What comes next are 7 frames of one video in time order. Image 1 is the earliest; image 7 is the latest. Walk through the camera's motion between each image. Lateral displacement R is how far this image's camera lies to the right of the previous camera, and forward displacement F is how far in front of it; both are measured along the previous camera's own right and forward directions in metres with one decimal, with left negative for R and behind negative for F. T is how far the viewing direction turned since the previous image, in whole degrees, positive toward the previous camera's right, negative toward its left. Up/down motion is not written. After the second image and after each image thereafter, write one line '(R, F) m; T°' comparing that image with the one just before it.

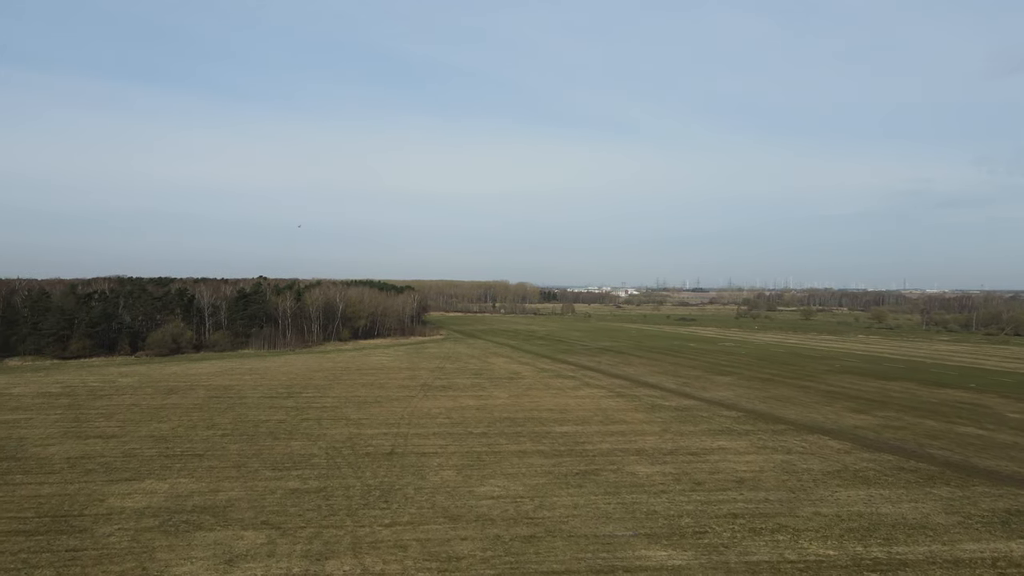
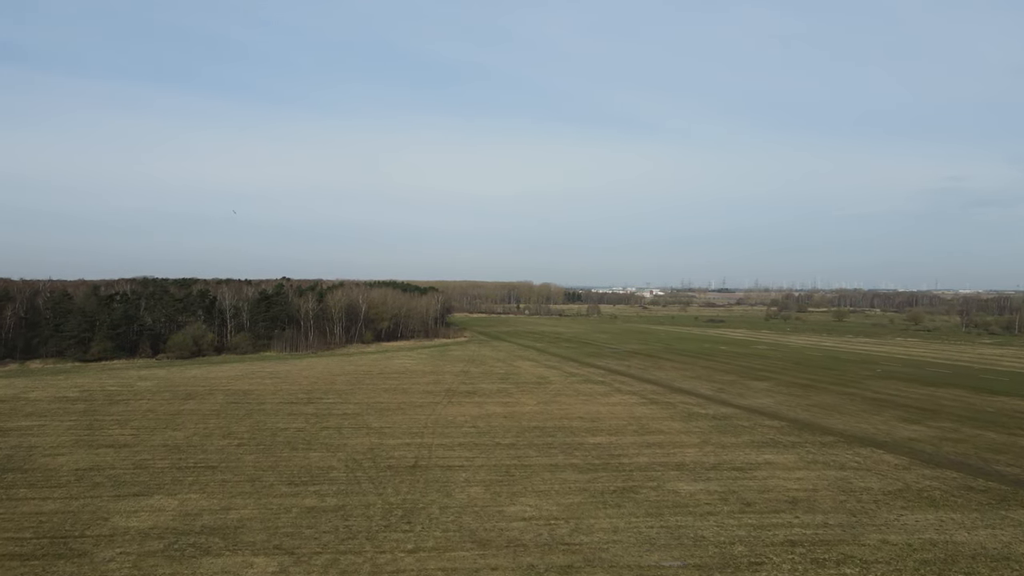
(-0.3, +1.4) m; -3°
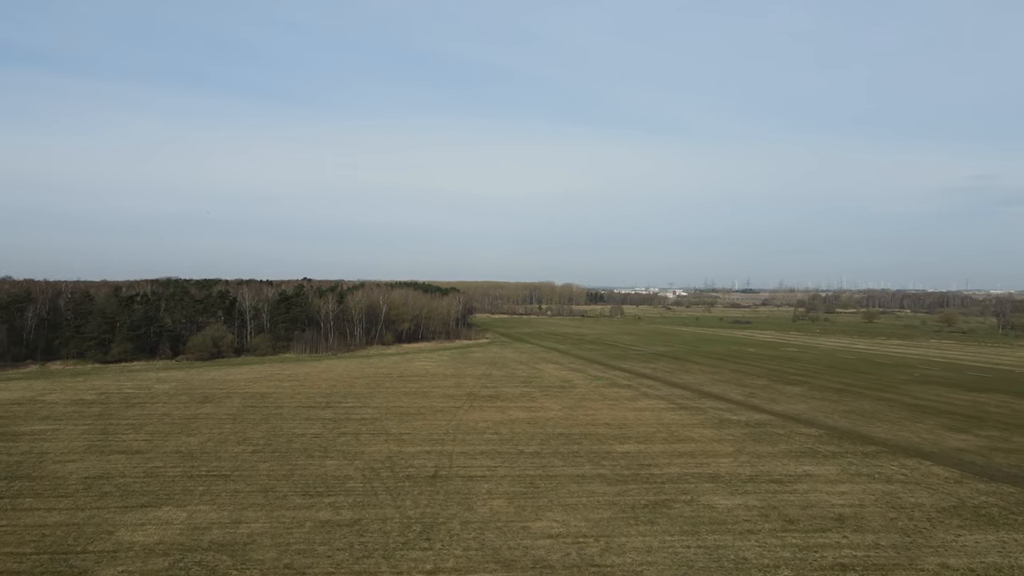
(-0.1, +1.0) m; -2°
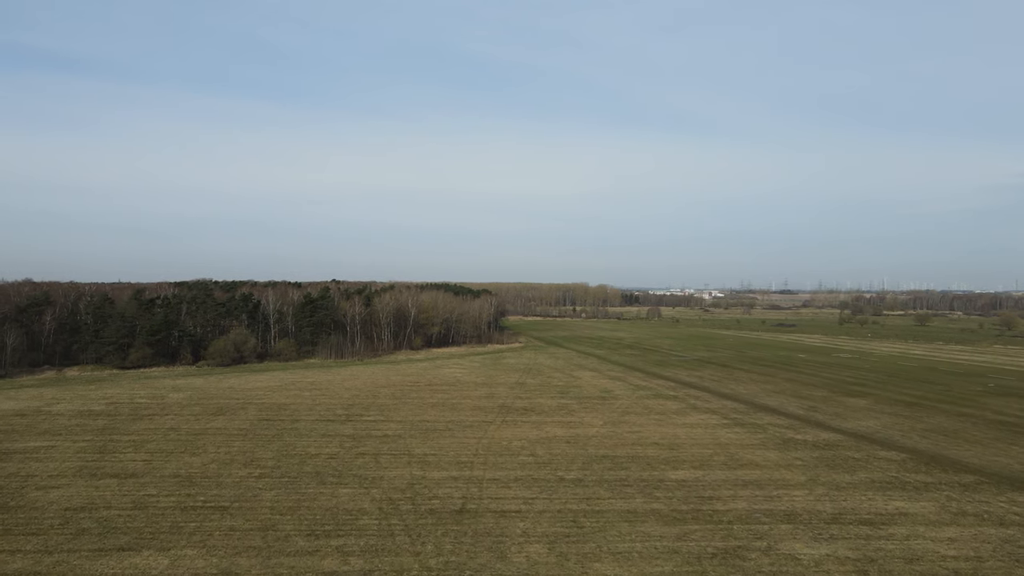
(-0.2, +2.5) m; -4°
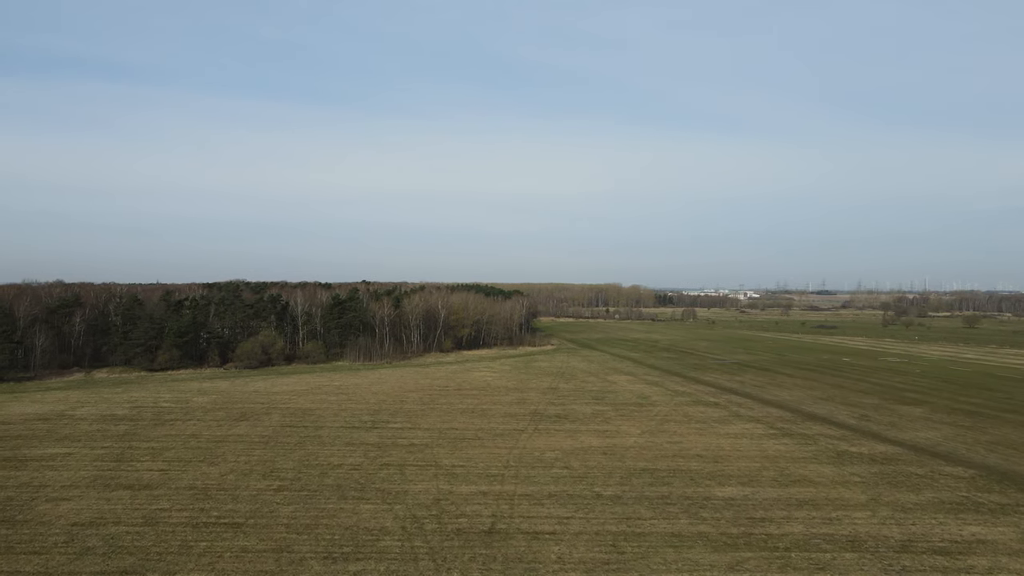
(-0.1, +1.2) m; -3°
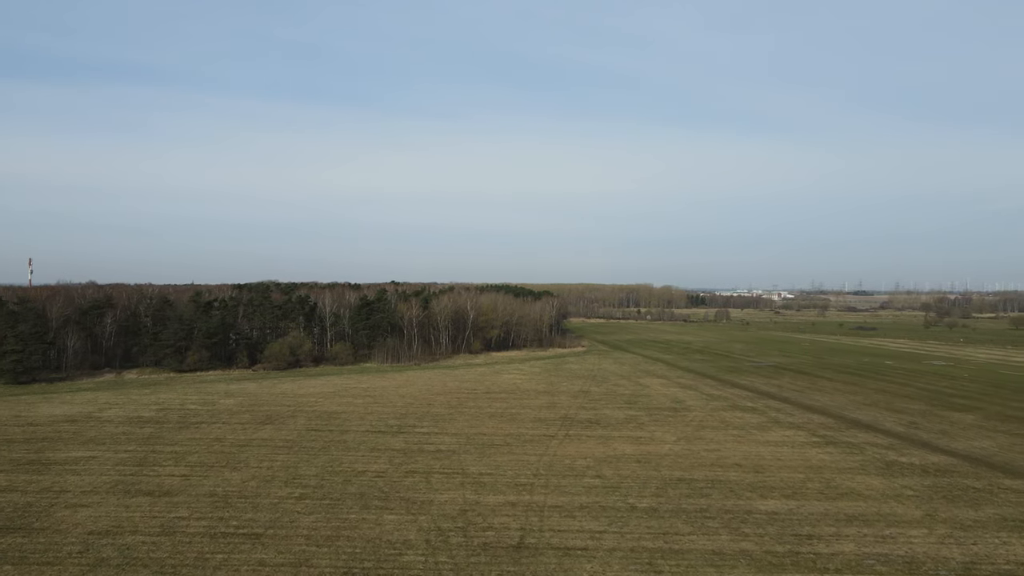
(-0.1, +0.8) m; -3°
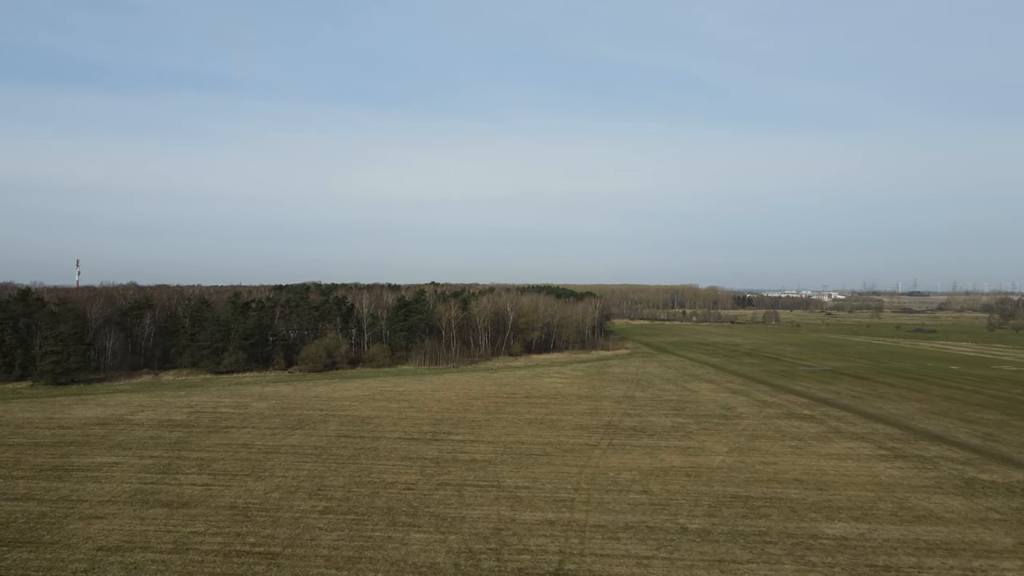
(+0.1, +1.3) m; -4°
